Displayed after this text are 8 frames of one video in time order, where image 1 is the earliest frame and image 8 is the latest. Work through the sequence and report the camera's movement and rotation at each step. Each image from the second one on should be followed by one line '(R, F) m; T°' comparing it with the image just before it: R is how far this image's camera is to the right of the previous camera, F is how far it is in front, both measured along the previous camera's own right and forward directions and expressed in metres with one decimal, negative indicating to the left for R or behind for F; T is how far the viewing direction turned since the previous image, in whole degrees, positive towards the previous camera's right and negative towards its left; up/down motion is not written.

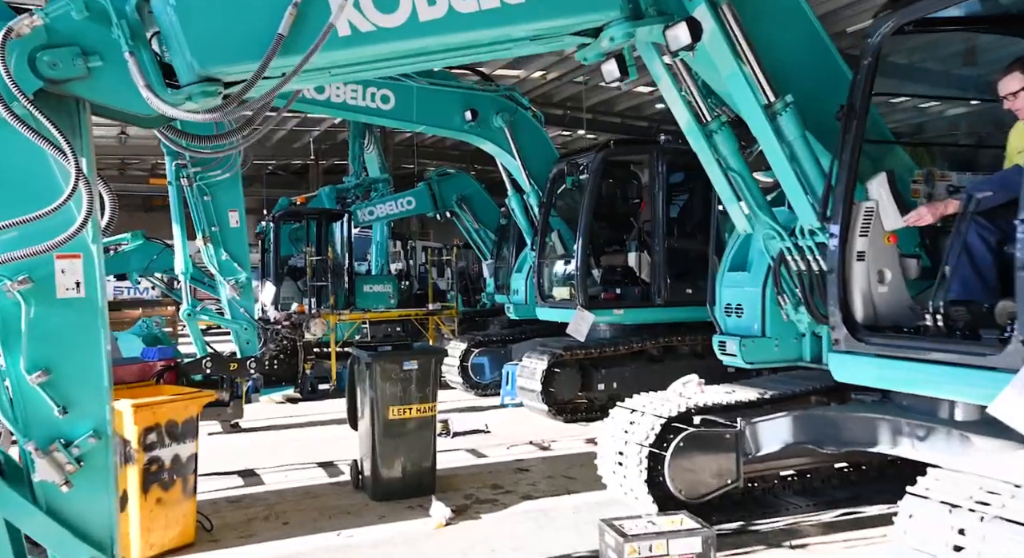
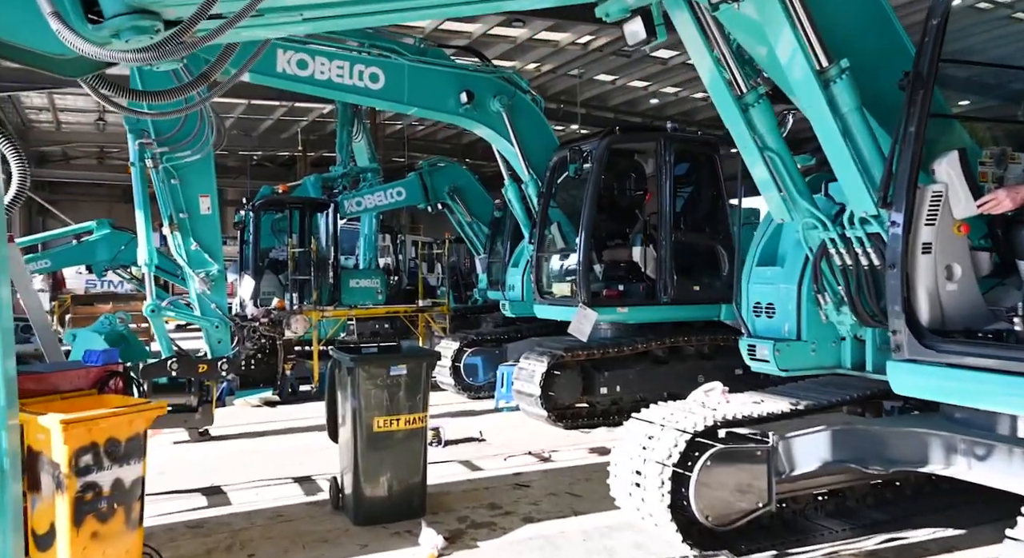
(-0.1, +0.6) m; +1°
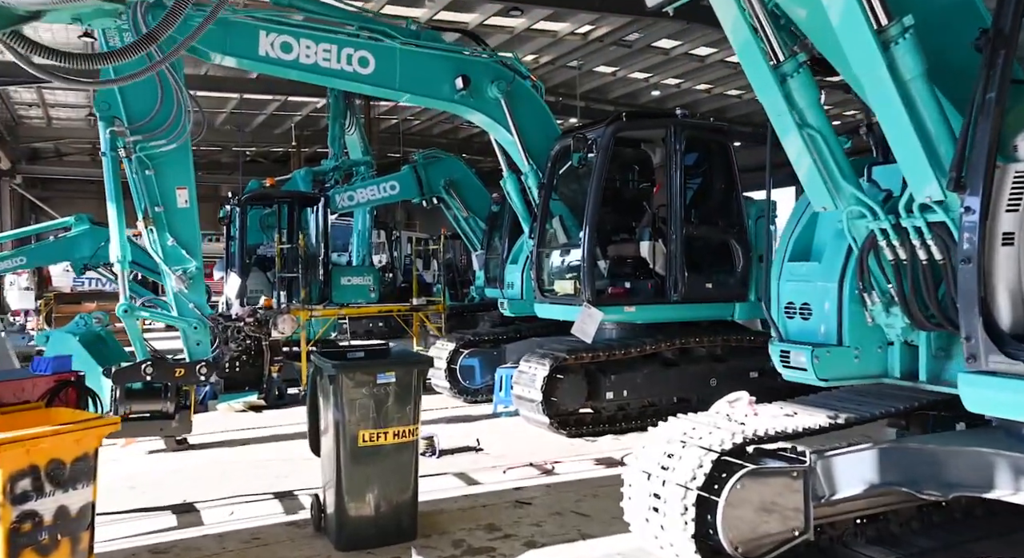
(0.0, +0.4) m; 0°
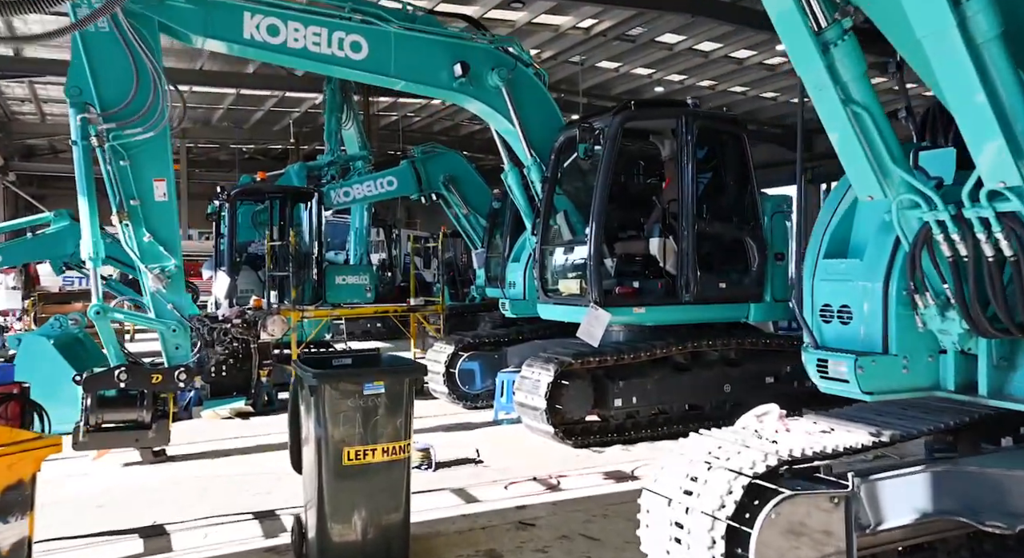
(0.0, +0.4) m; 0°
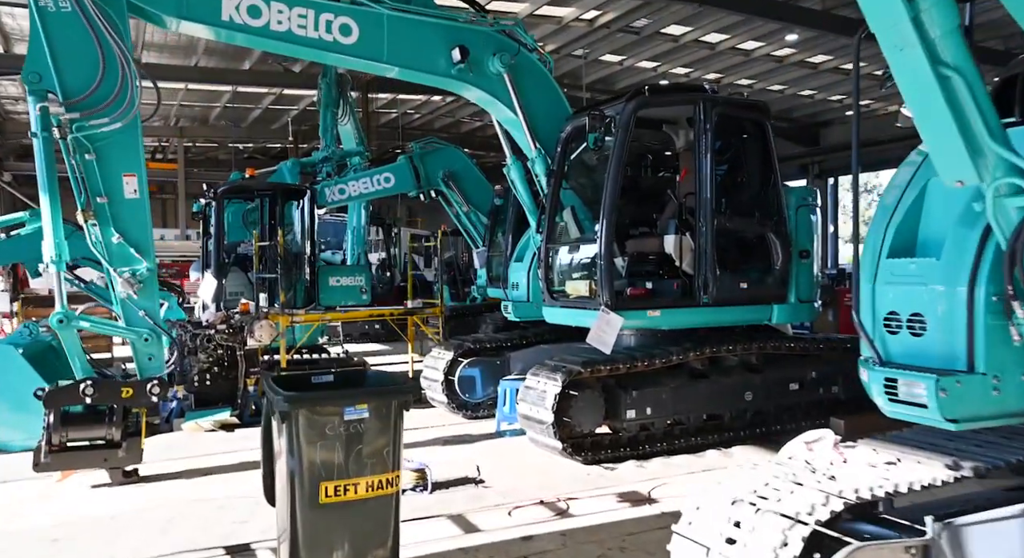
(0.0, +0.5) m; 0°
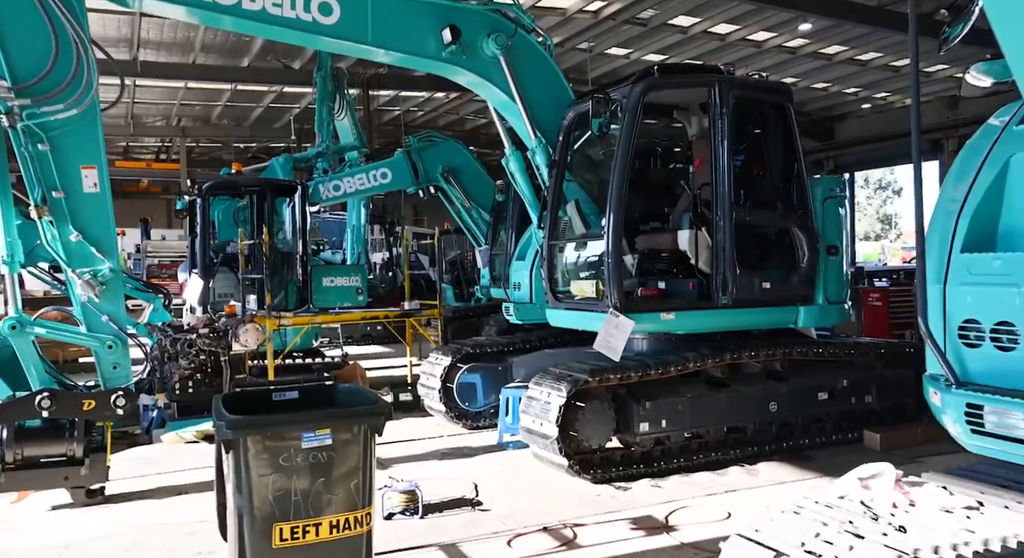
(0.0, +0.5) m; -1°
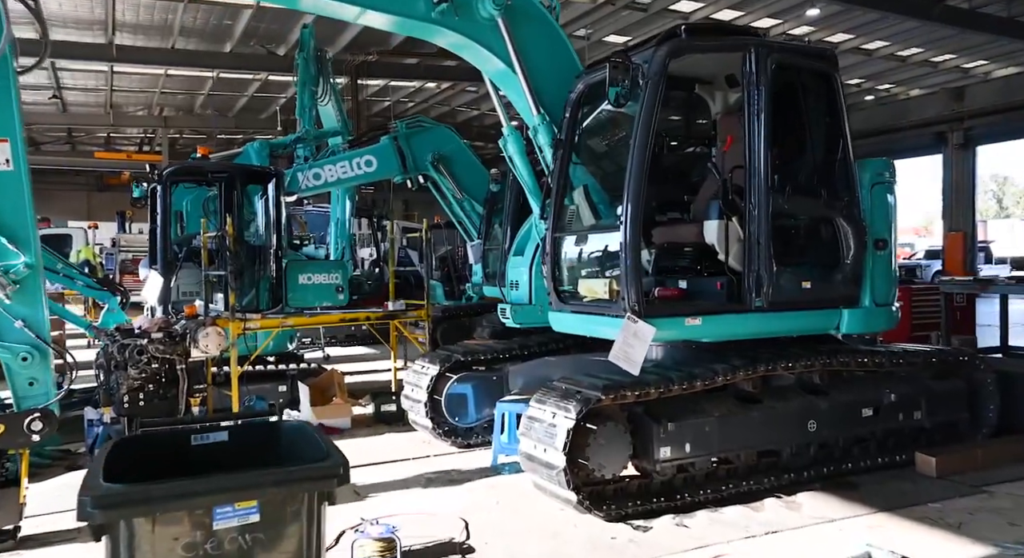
(0.0, +0.8) m; +1°
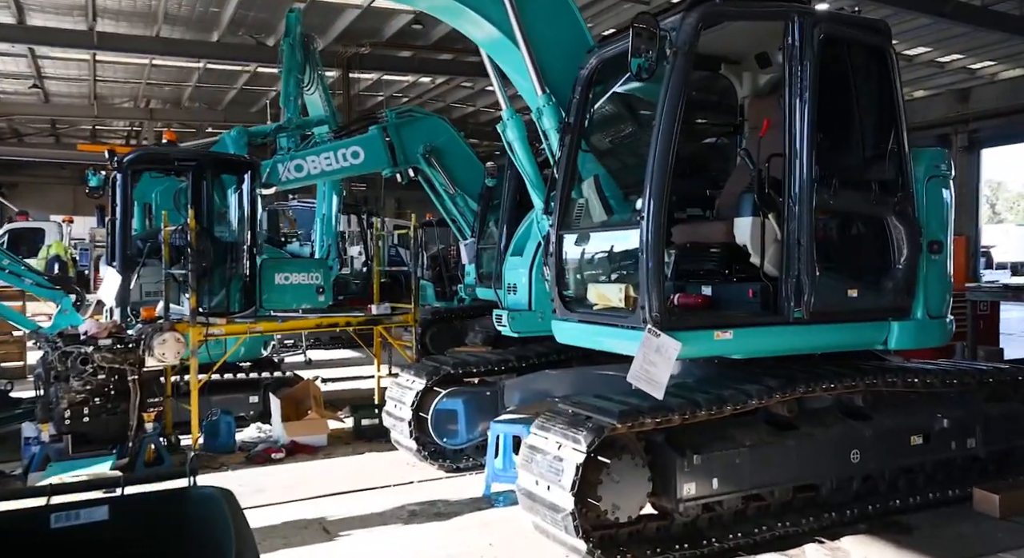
(0.0, +0.7) m; 0°
